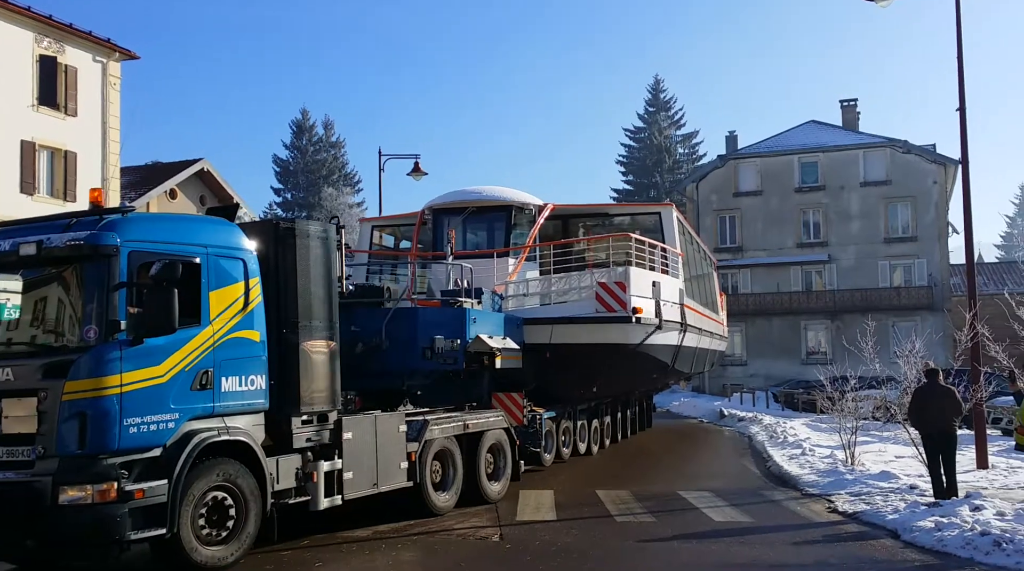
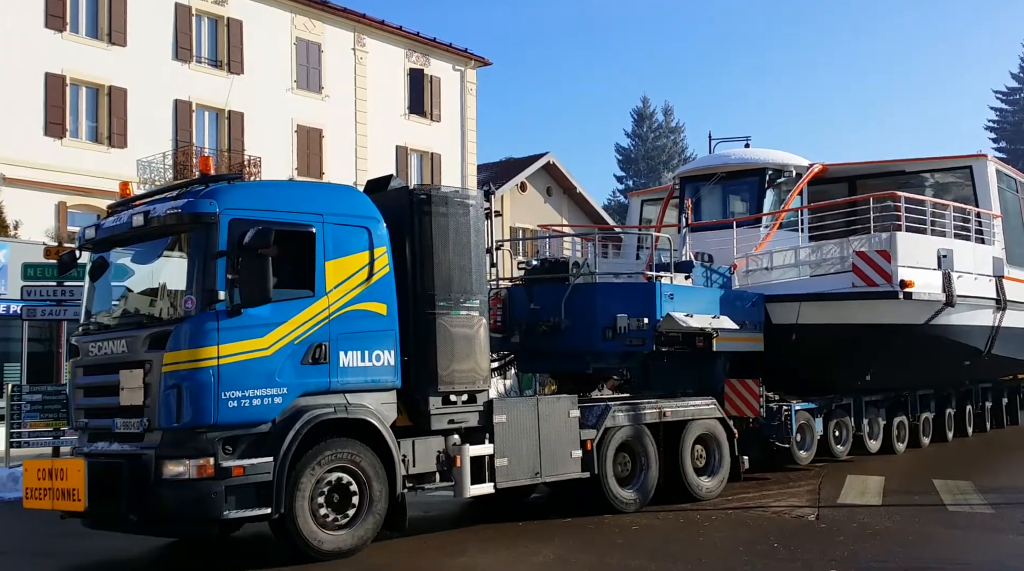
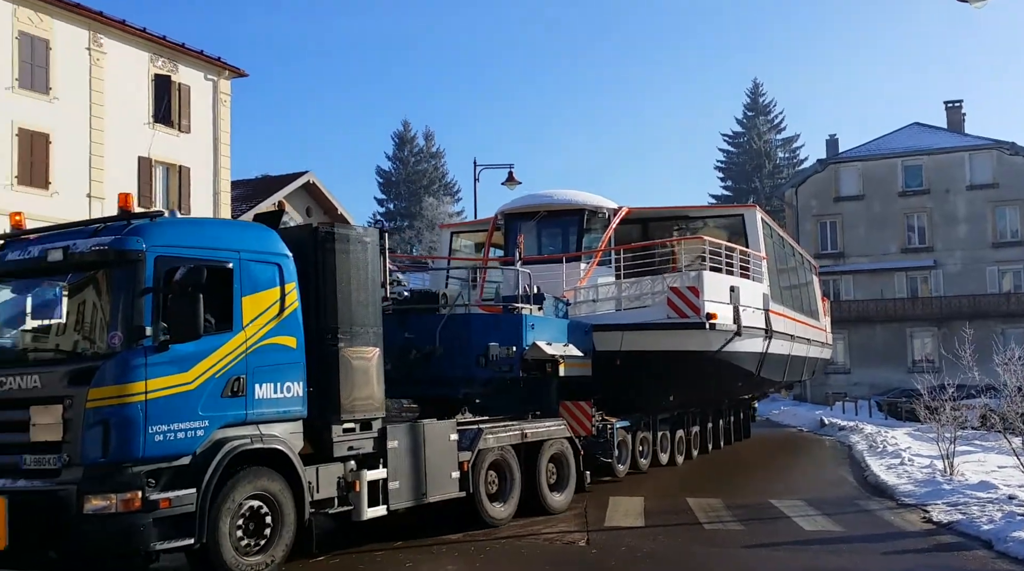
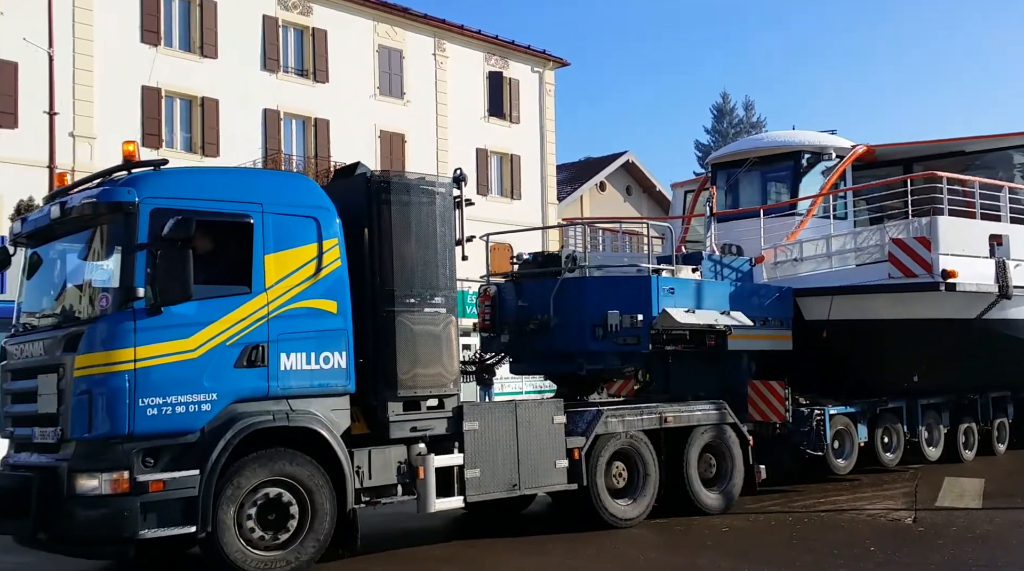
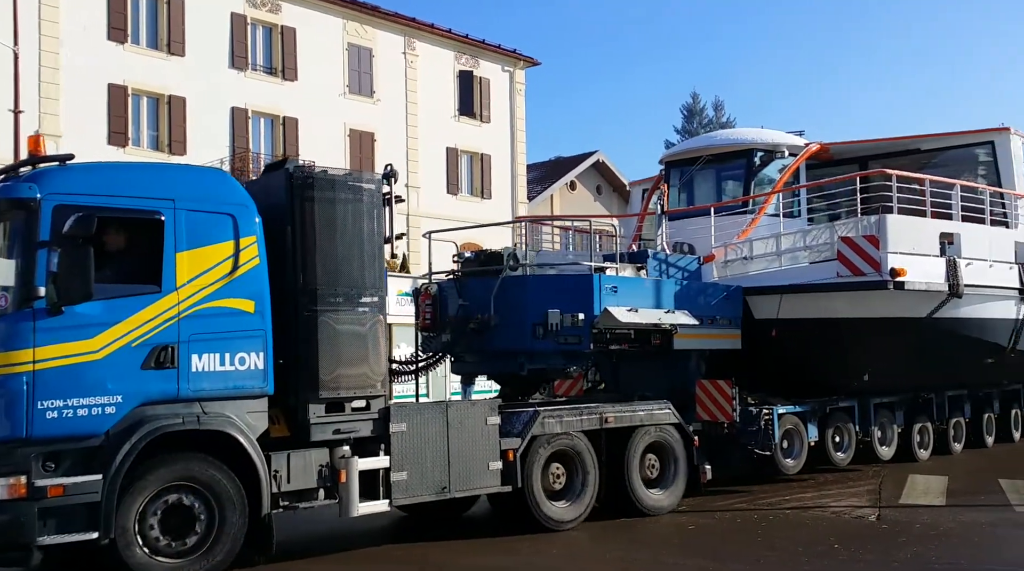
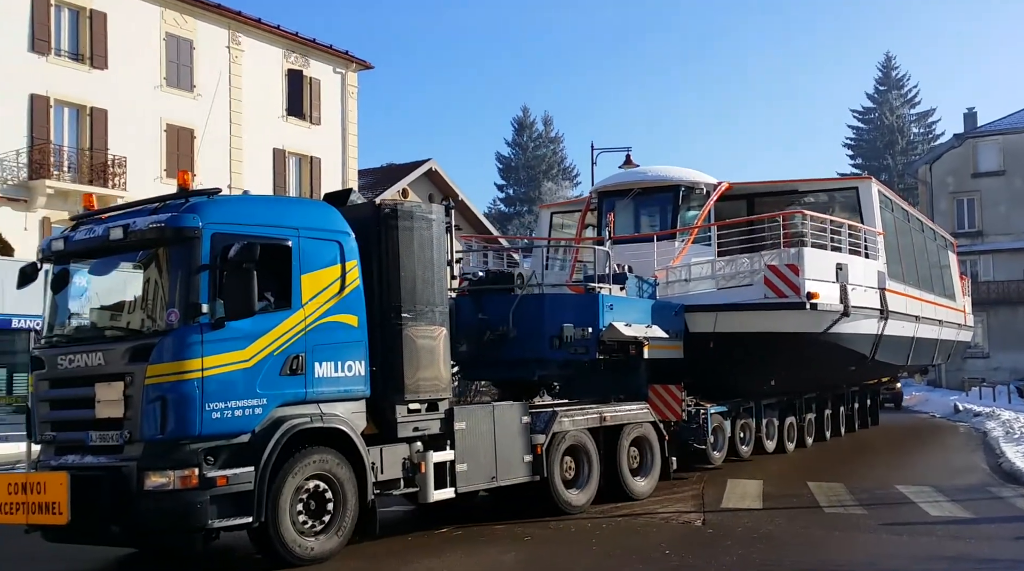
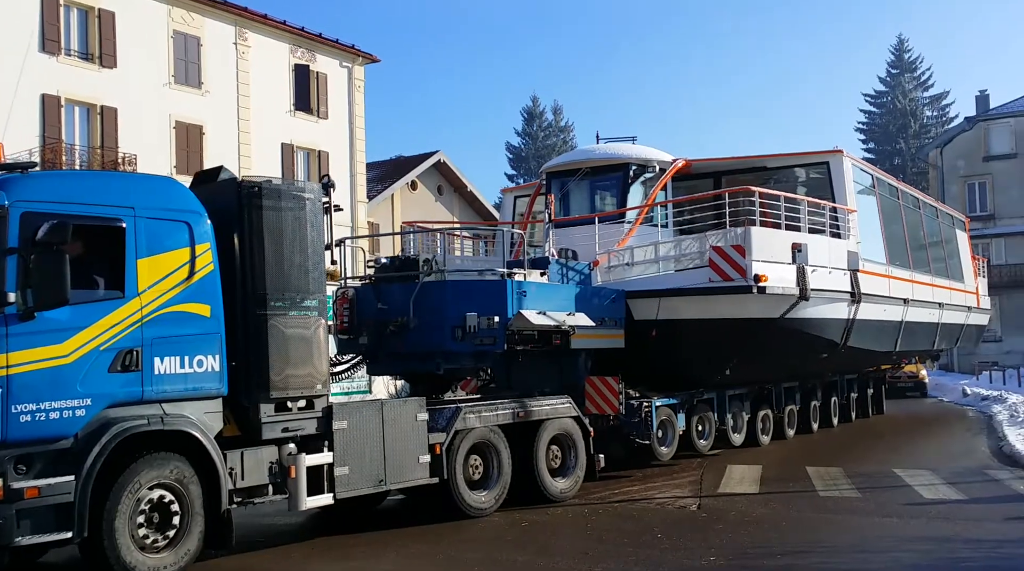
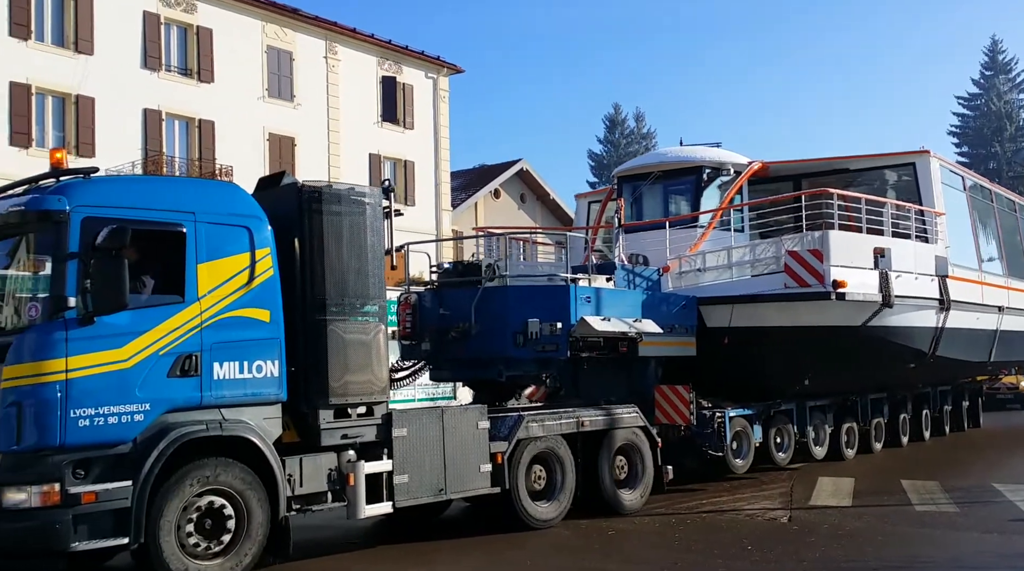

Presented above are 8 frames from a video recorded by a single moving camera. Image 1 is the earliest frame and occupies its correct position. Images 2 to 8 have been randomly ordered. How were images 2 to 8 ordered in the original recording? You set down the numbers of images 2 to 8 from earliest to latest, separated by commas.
3, 6, 2, 7, 8, 4, 5
